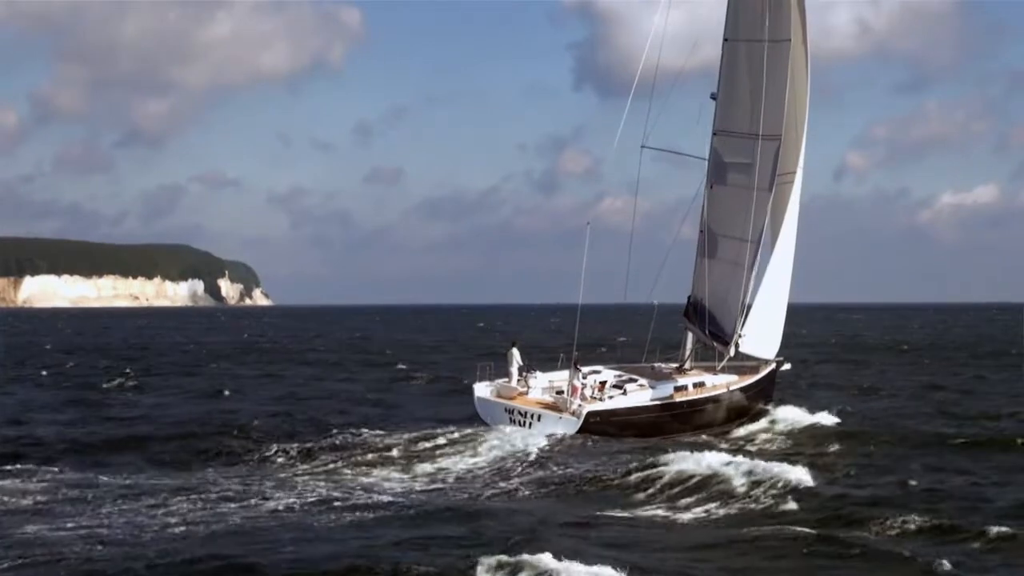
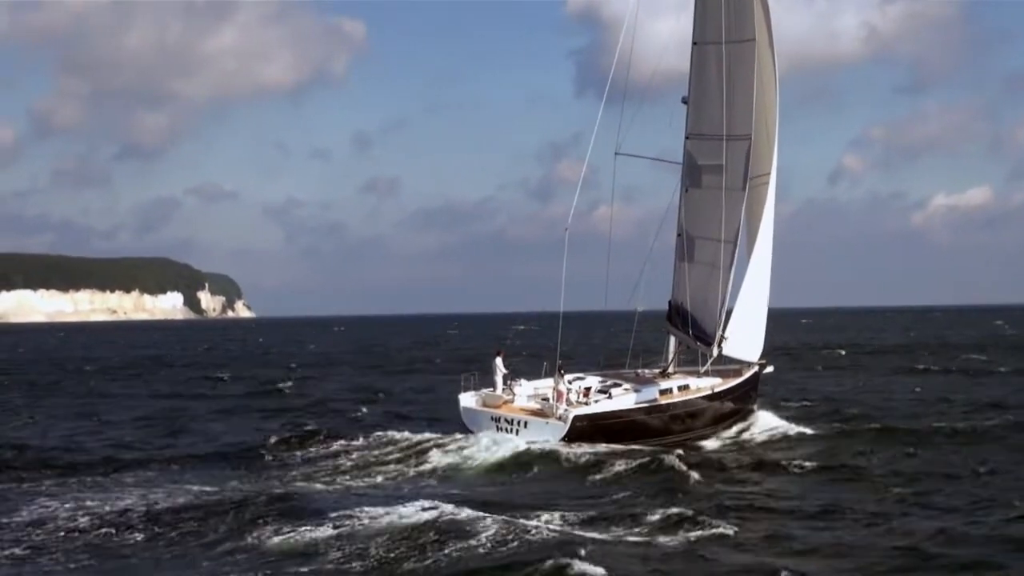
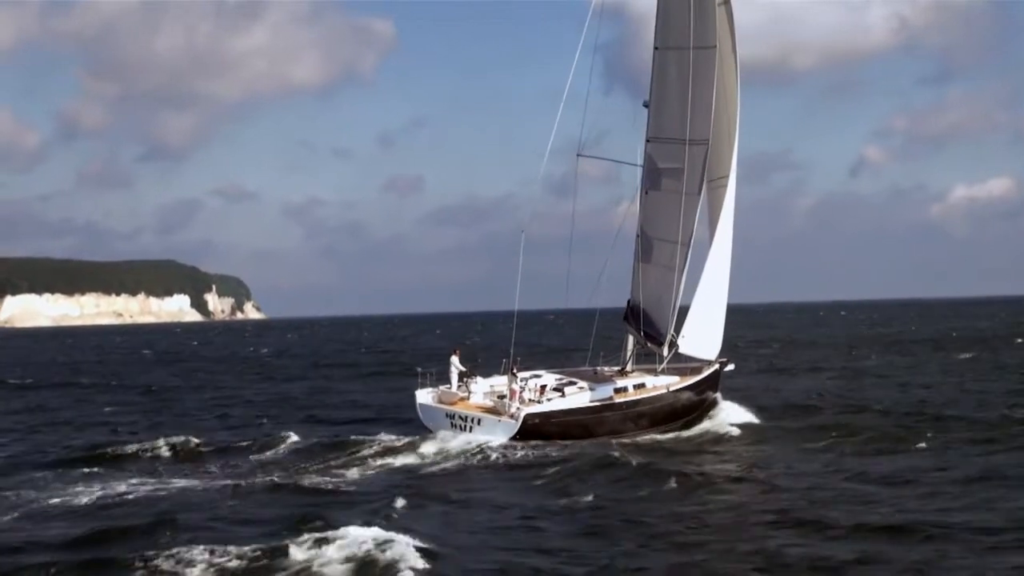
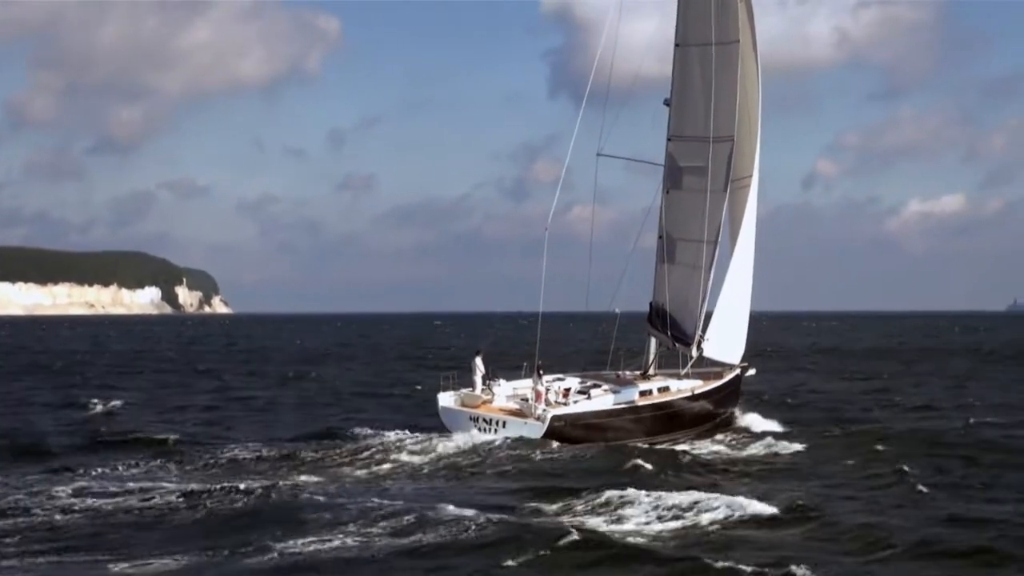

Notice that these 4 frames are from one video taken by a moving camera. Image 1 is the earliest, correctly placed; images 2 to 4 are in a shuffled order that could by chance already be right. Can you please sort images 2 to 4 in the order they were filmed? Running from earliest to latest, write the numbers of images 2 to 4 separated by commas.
4, 2, 3
